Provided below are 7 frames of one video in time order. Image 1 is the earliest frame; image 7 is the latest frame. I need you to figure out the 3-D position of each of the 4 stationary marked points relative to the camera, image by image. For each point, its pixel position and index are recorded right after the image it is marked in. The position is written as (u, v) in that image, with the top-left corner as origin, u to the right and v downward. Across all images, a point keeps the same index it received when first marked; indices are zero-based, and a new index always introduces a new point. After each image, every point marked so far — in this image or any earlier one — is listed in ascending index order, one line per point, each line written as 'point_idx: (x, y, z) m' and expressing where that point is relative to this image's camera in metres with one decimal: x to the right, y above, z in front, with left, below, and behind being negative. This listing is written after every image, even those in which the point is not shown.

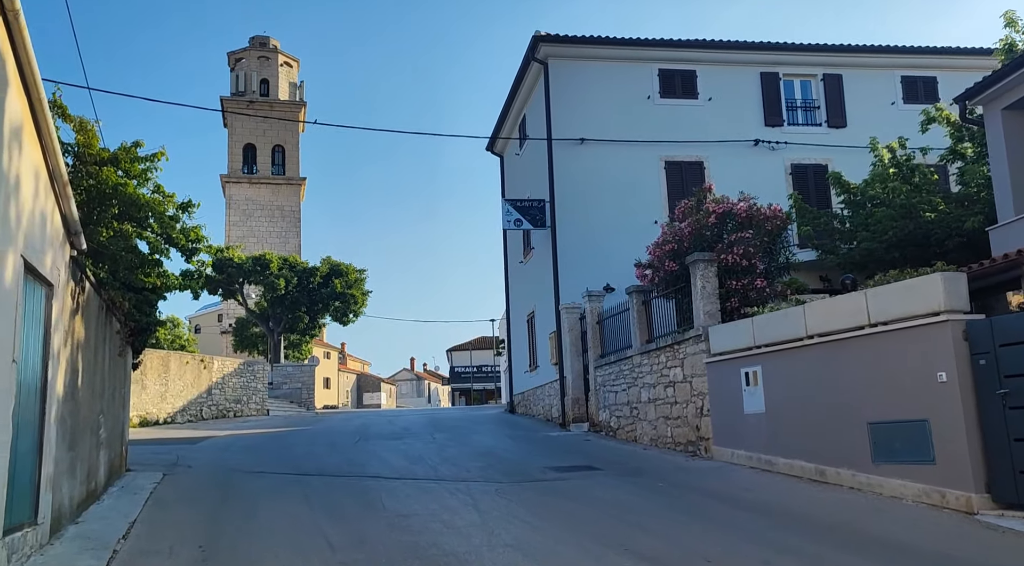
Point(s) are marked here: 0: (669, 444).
0: (+2.7, -2.8, +13.2) m
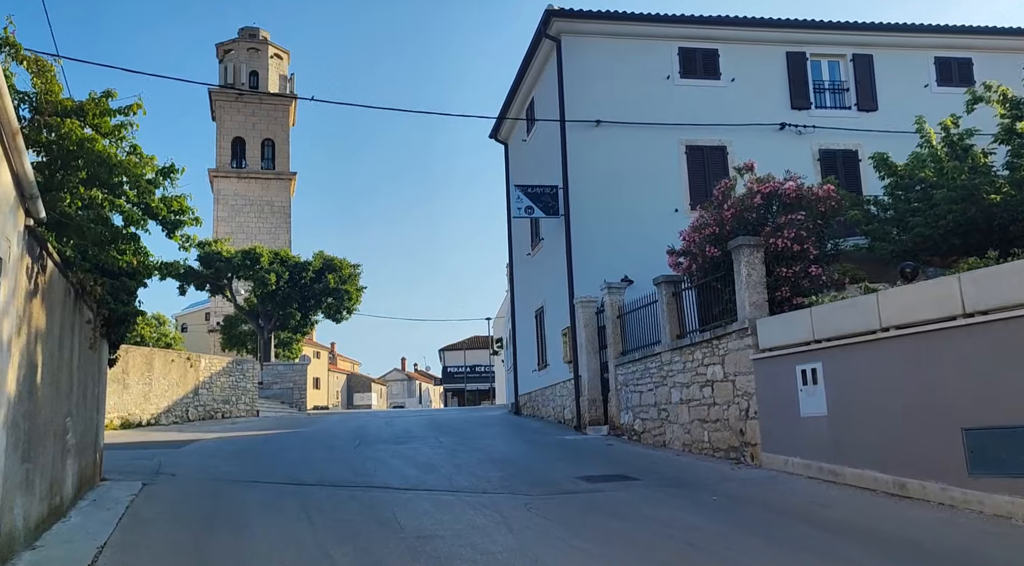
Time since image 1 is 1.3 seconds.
0: (+3.0, -2.6, +11.9) m
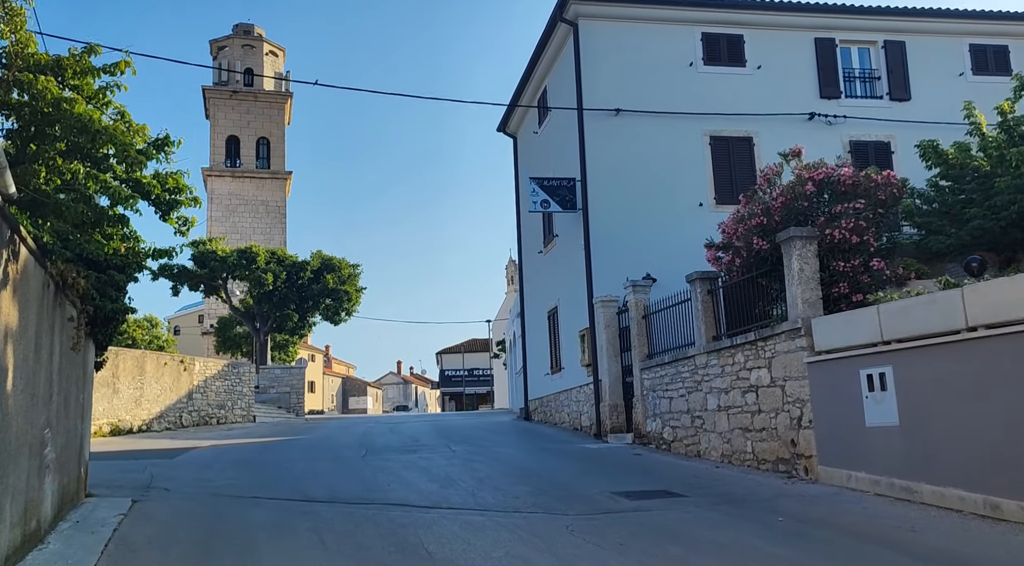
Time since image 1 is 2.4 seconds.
0: (+3.4, -2.5, +10.9) m
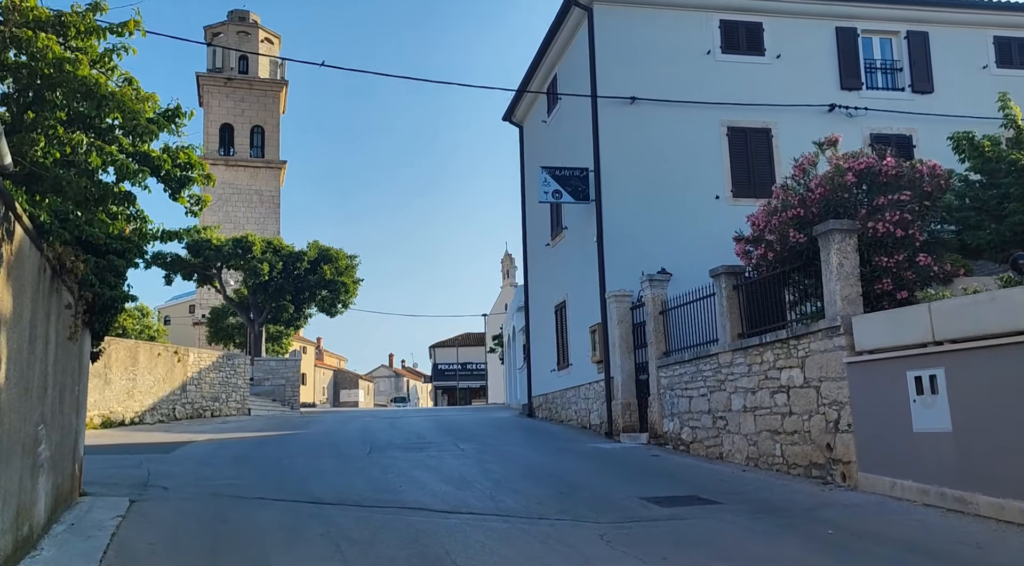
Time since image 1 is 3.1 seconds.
0: (+3.6, -2.5, +10.4) m
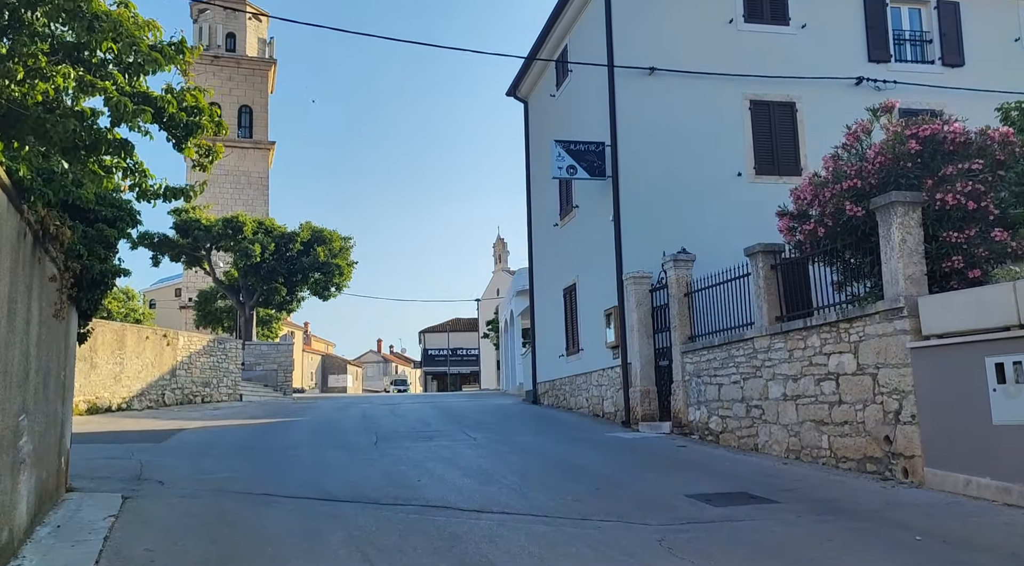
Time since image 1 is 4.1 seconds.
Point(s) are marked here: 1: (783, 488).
0: (+4.0, -2.2, +9.7) m
1: (+3.0, -2.3, +8.4) m
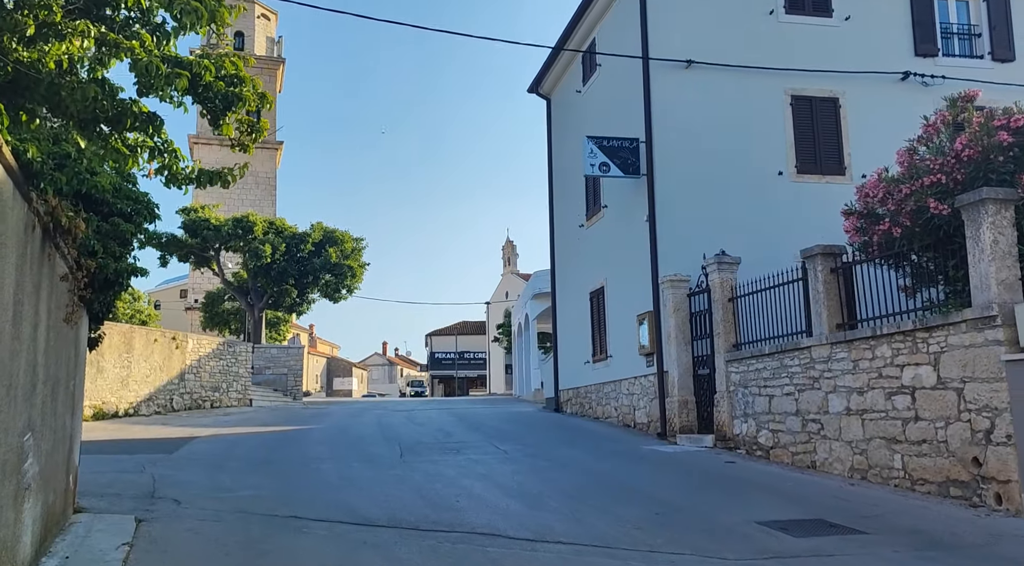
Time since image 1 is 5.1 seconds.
0: (+4.5, -2.3, +8.9) m
1: (+3.5, -2.3, +7.7) m
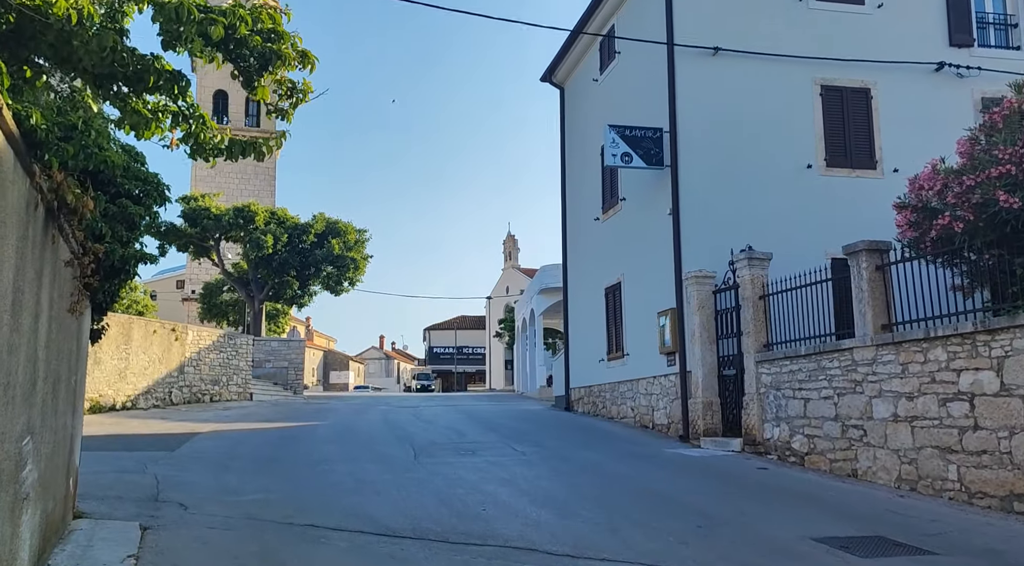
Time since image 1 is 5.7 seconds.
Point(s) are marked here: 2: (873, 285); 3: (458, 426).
0: (+4.8, -2.3, +8.4) m
1: (+3.9, -2.3, +7.1) m
2: (+4.6, 0.0, +9.6) m
3: (-1.1, -3.1, +16.4) m
